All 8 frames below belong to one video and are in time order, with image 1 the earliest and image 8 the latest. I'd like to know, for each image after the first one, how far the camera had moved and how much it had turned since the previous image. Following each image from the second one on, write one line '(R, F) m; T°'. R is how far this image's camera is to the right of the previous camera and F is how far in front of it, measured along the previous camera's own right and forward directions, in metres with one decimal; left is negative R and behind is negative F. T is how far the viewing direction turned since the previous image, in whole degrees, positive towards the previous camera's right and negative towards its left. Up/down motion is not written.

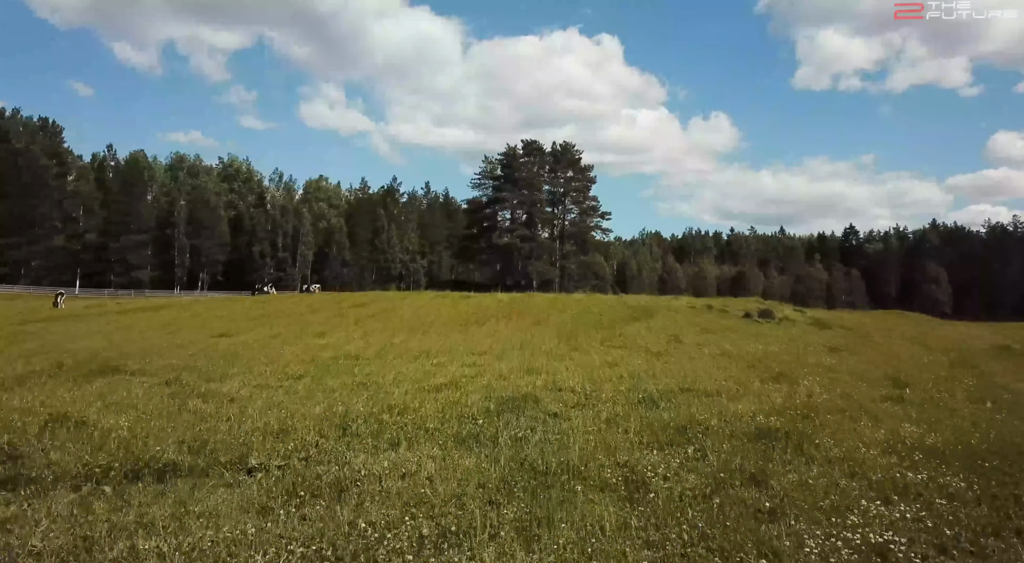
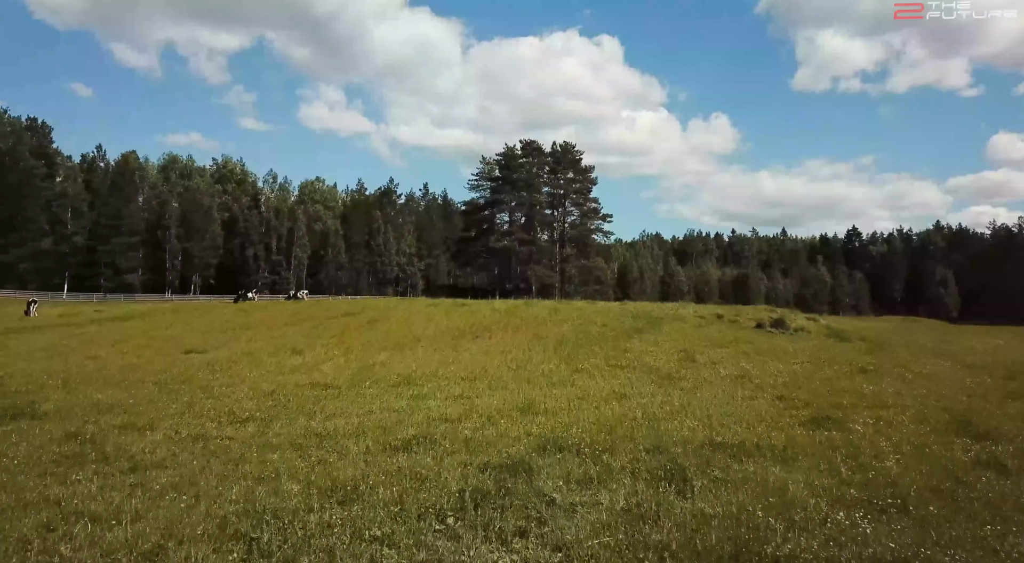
(+0.1, +2.1) m; 0°
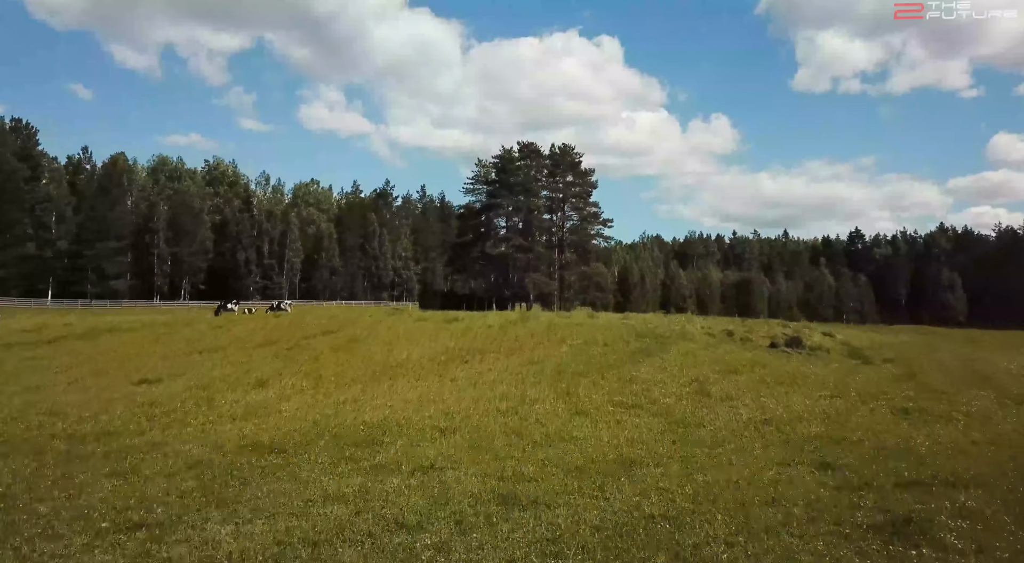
(+0.2, +2.5) m; 0°
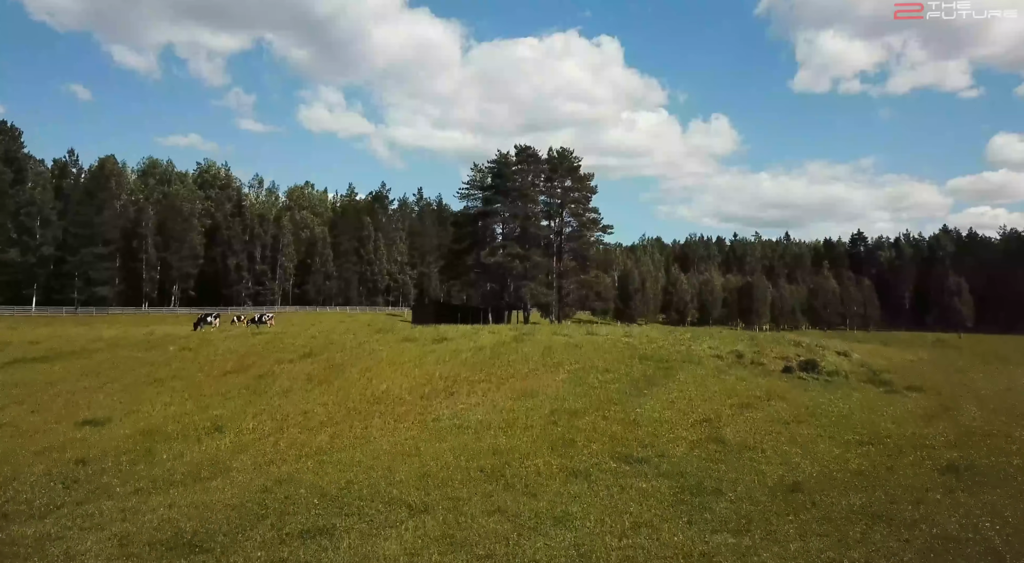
(+0.3, +2.3) m; 0°
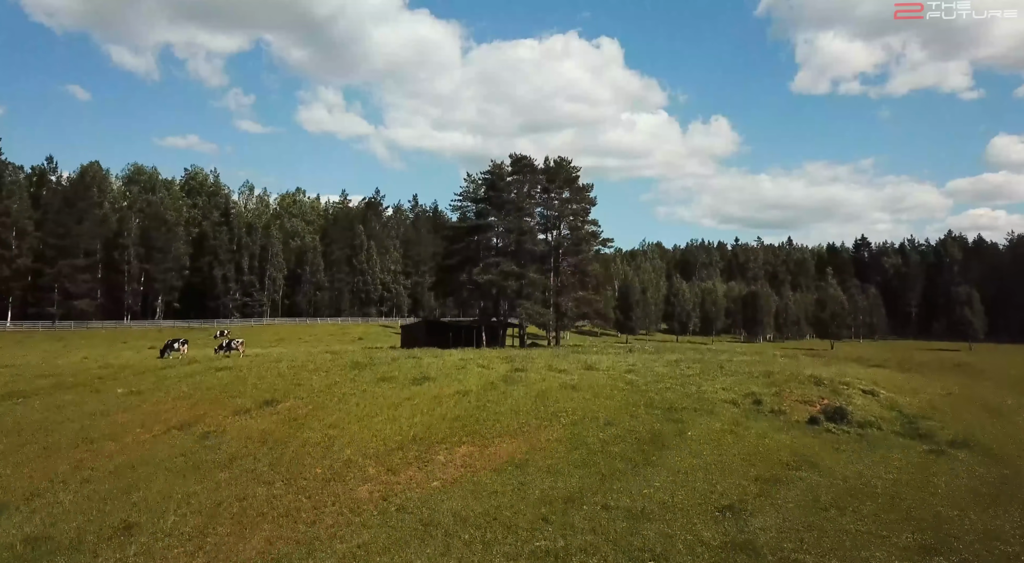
(+0.4, +3.4) m; 0°
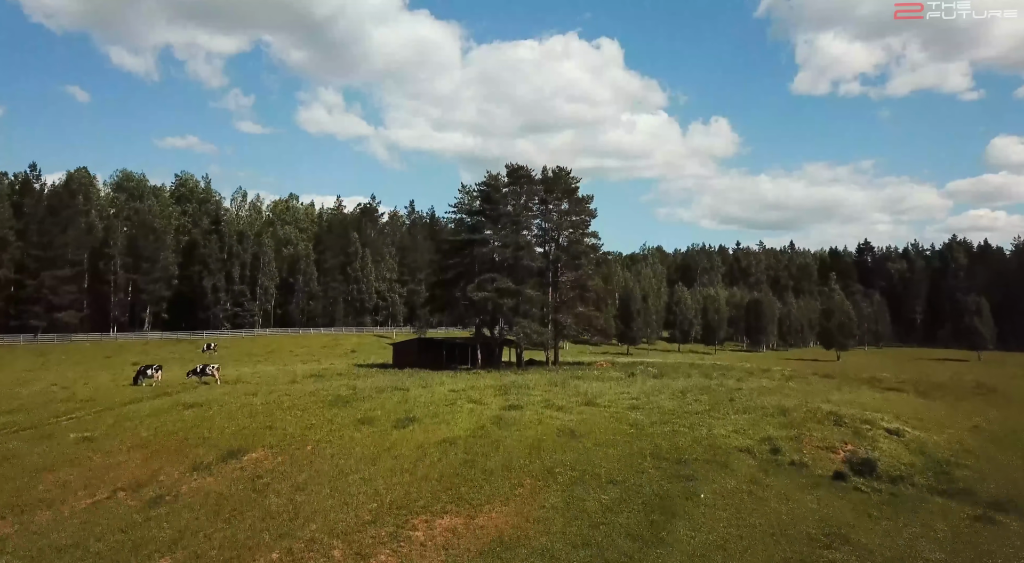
(+0.3, +2.5) m; 0°
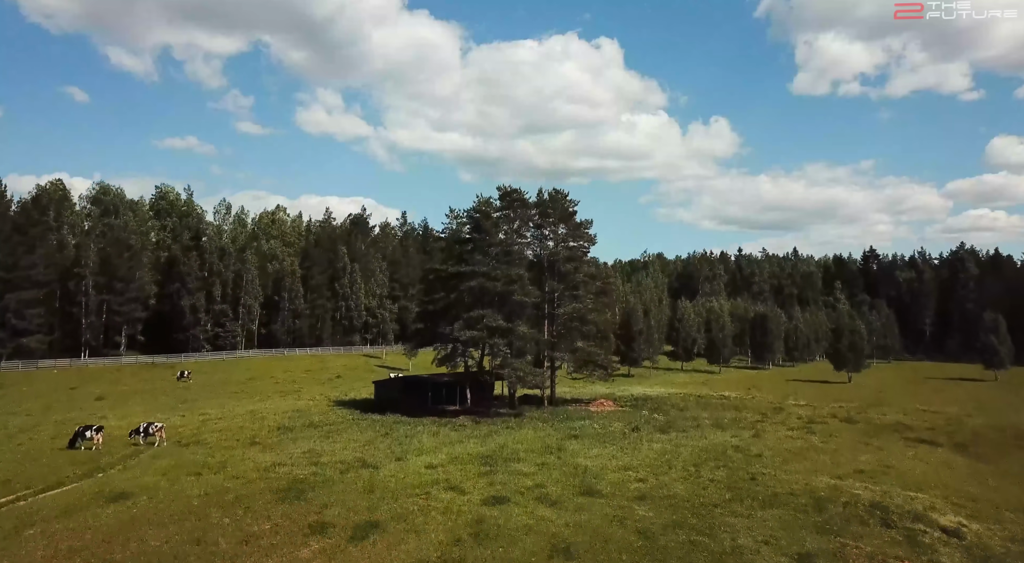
(+0.5, +4.7) m; 0°
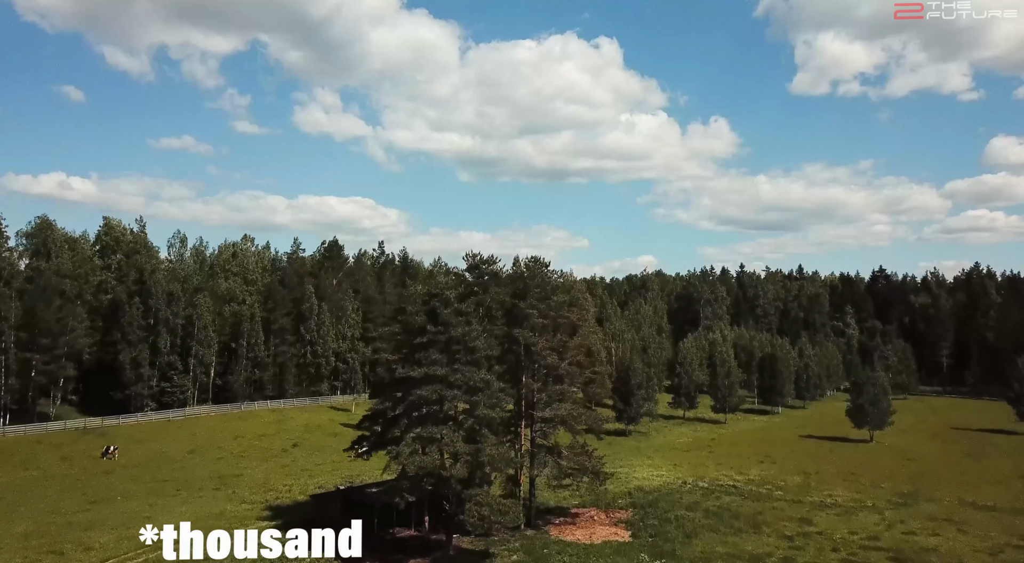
(+1.7, +9.7) m; 0°
